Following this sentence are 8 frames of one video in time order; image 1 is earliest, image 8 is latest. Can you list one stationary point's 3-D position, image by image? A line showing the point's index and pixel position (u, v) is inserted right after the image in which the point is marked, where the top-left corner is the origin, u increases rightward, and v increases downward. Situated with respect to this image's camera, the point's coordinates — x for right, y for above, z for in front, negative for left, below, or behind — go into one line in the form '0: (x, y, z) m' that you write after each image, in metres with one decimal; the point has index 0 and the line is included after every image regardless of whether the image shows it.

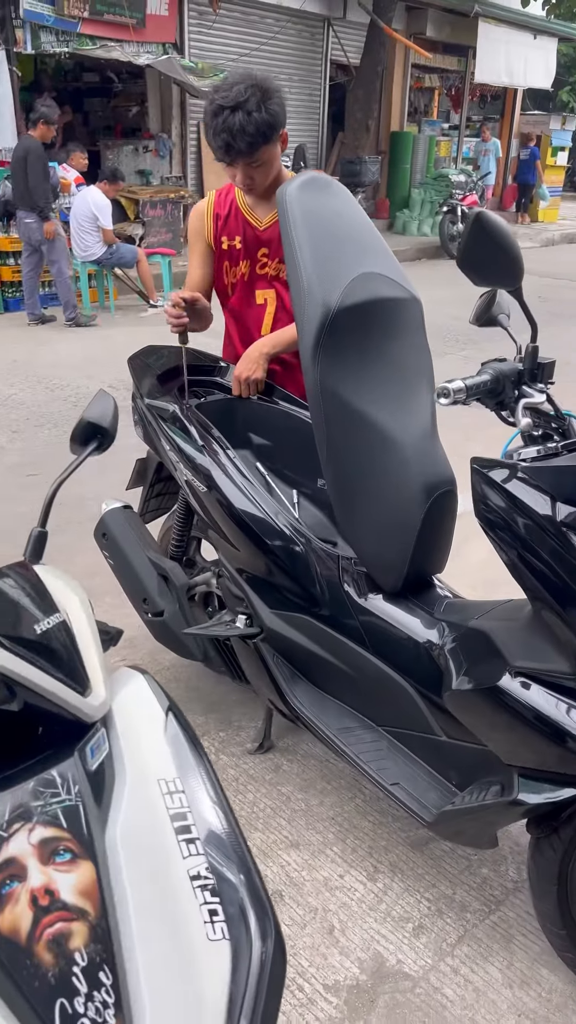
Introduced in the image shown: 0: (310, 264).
0: (+0.1, +0.6, +2.1) m
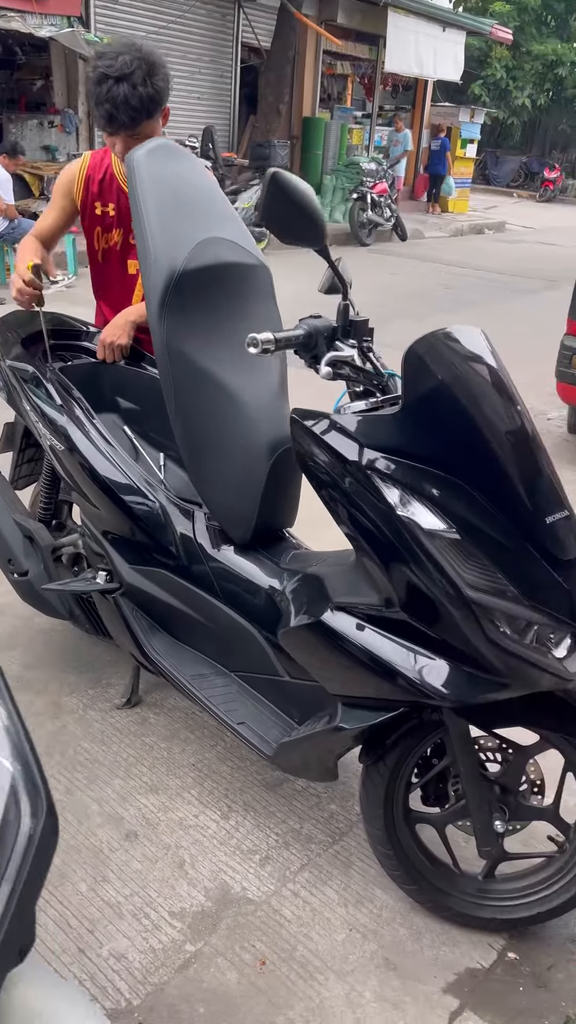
0: (-0.3, +0.7, +2.1) m
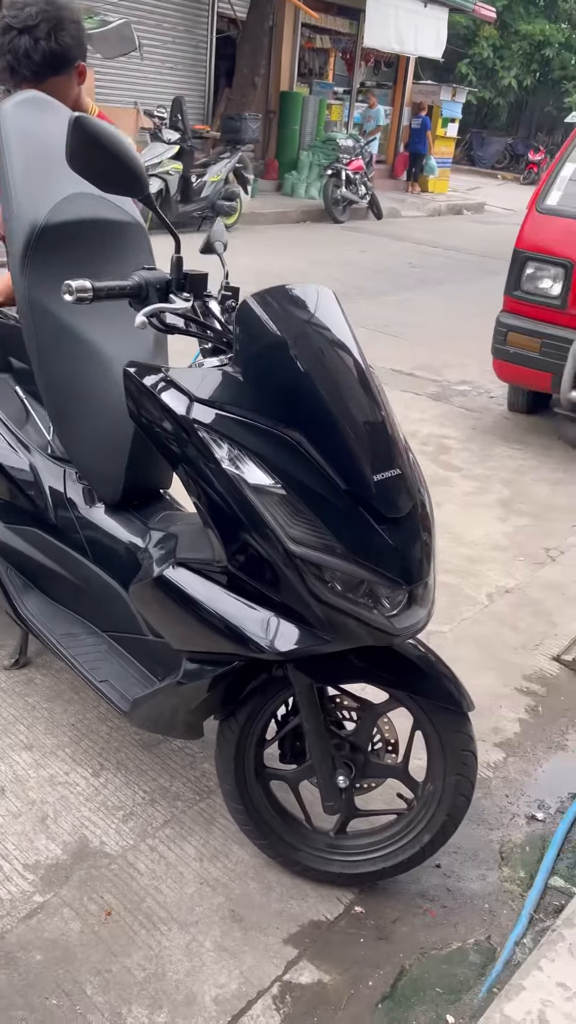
0: (-0.7, +0.9, +2.1) m
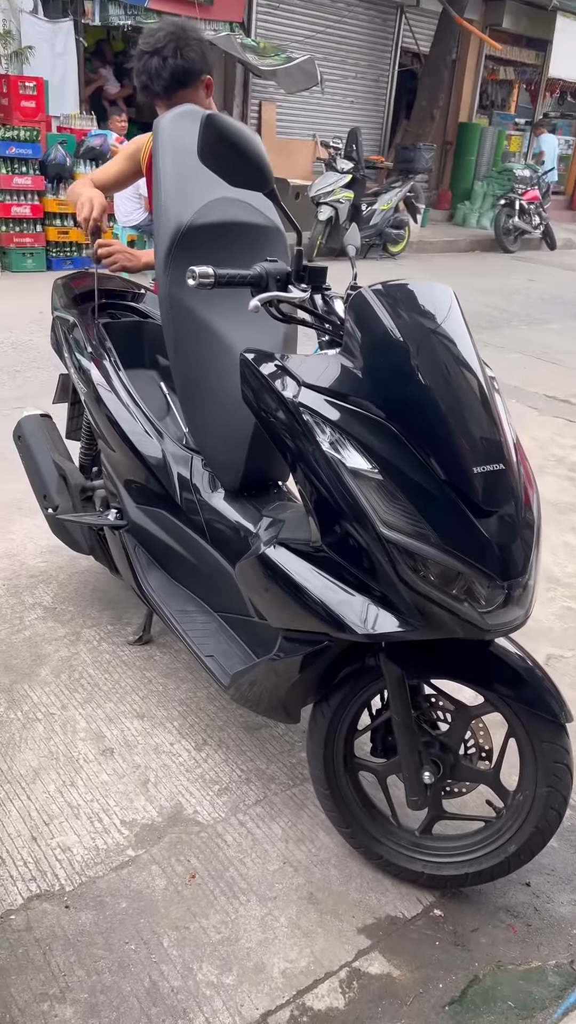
0: (-0.3, +0.9, +2.3) m
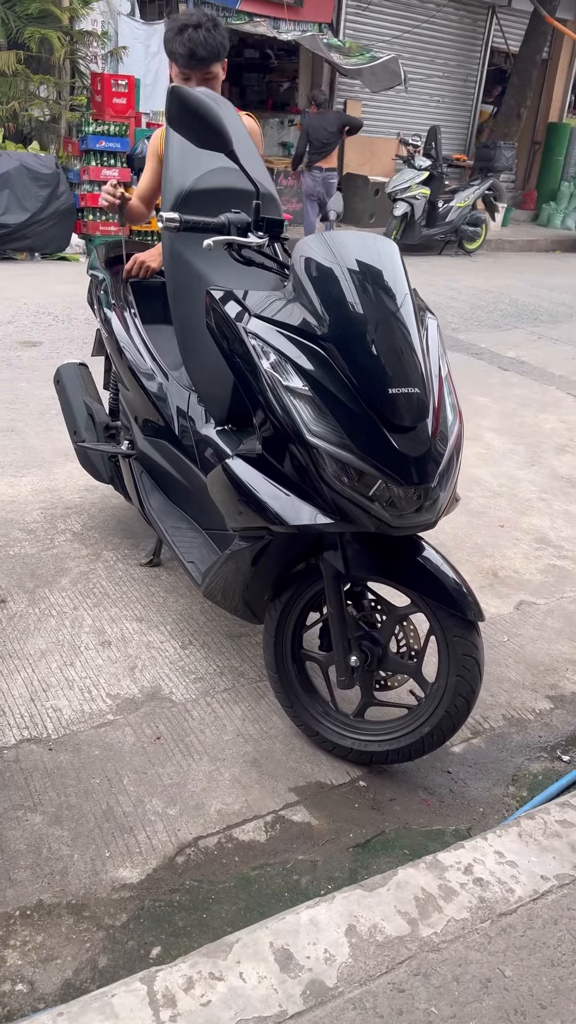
0: (-0.4, +1.2, +2.7) m
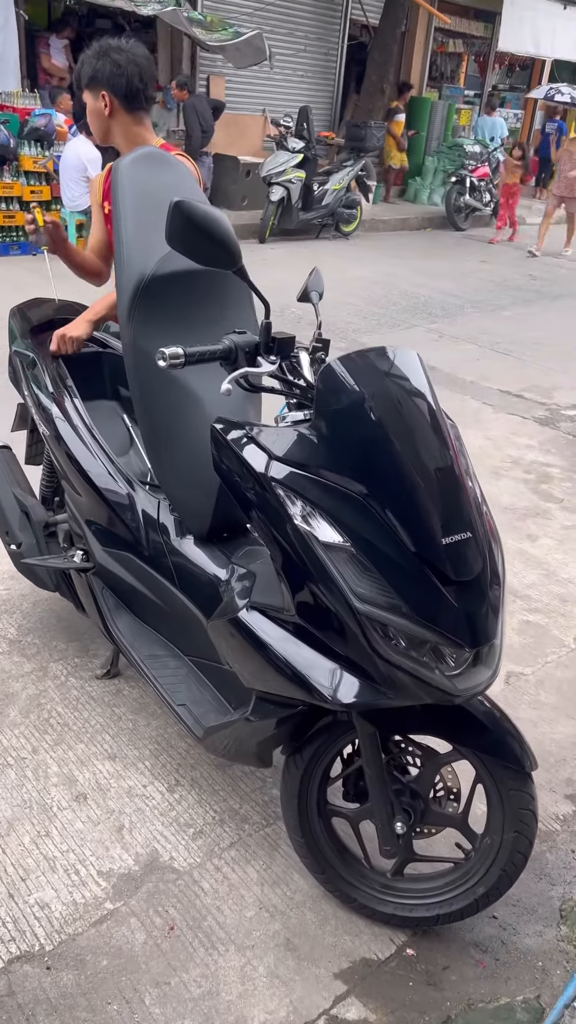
0: (-0.4, +0.8, +2.3) m
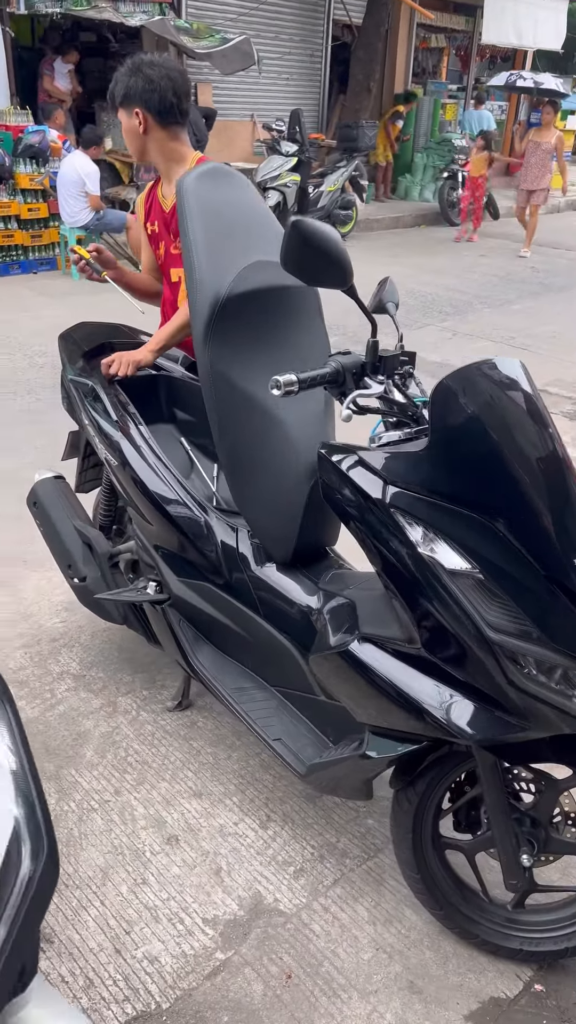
0: (-0.2, +0.7, +2.2) m
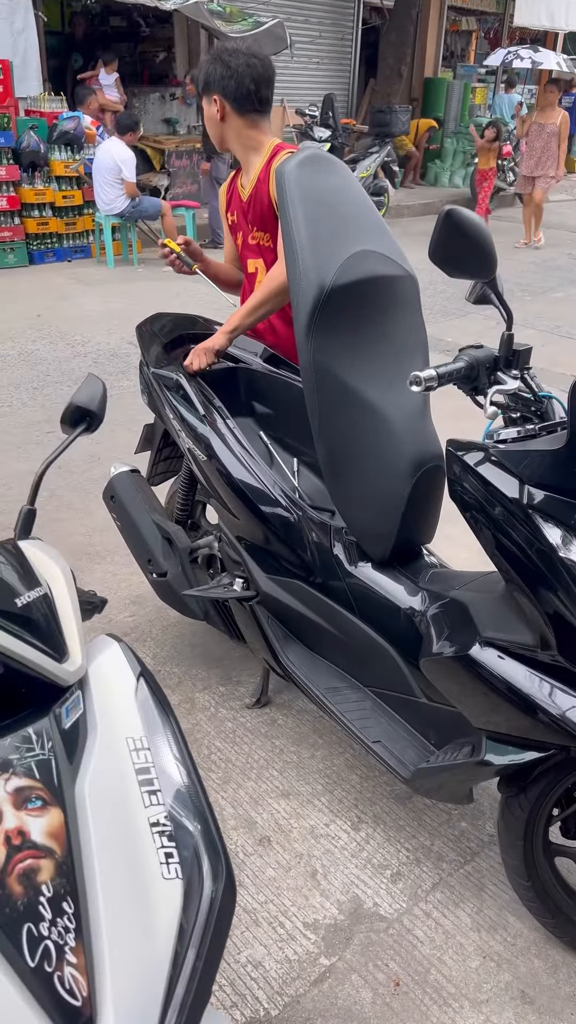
0: (0.0, +0.7, +2.1) m
